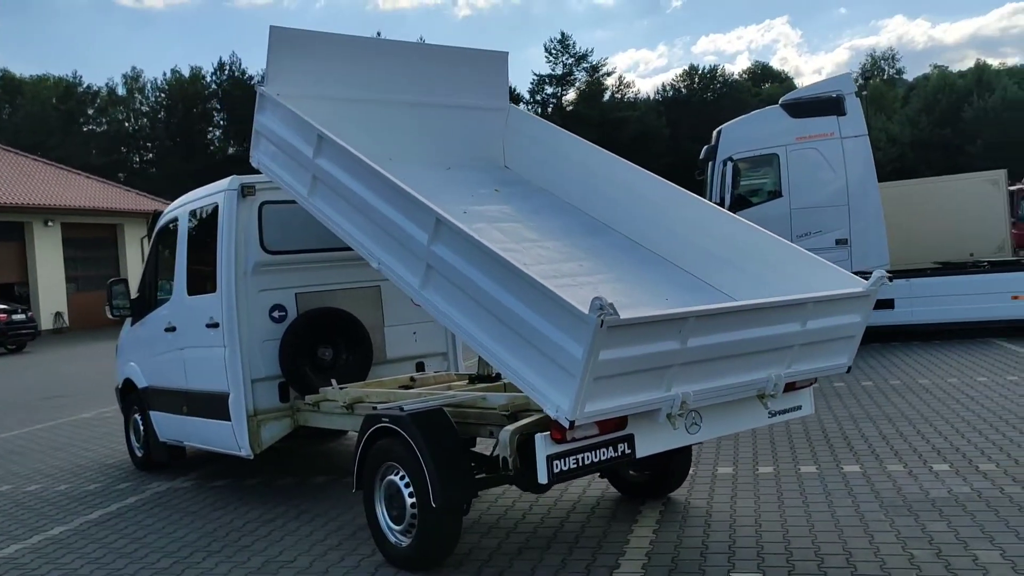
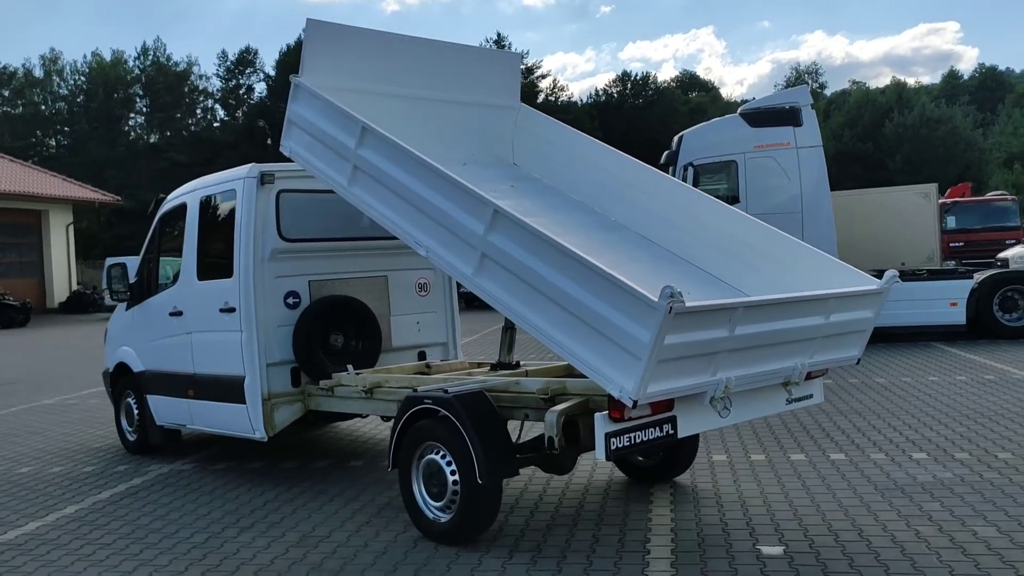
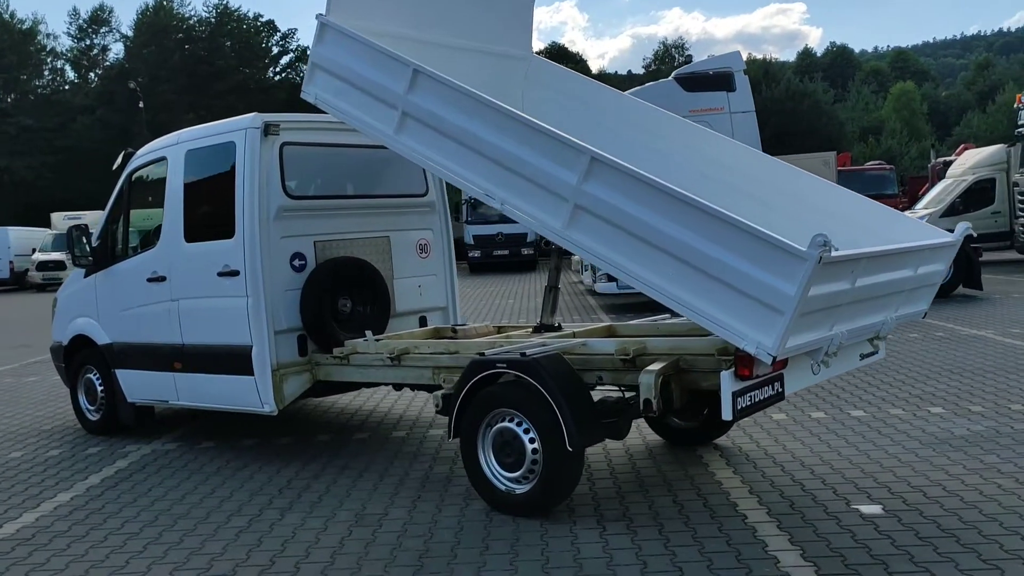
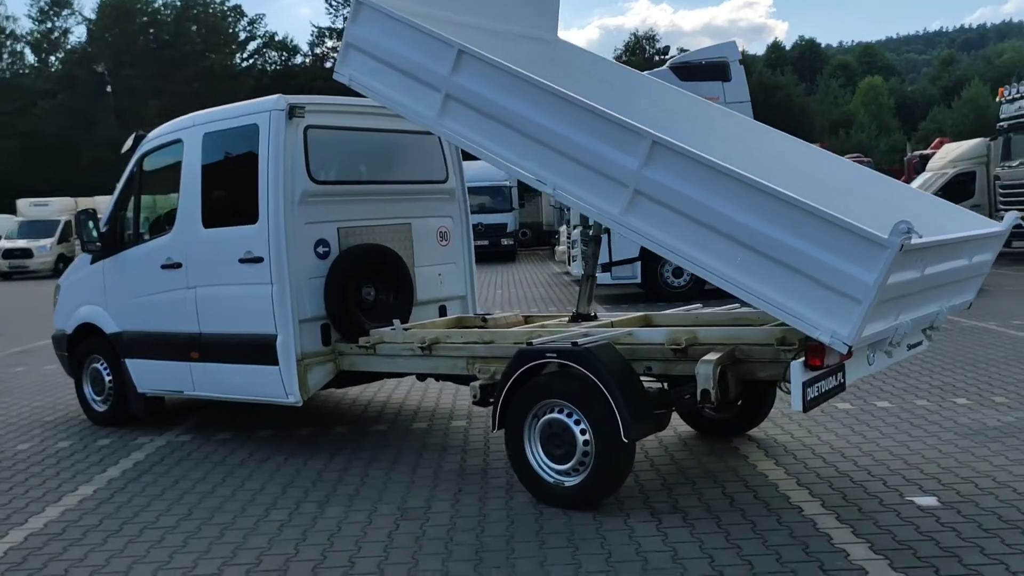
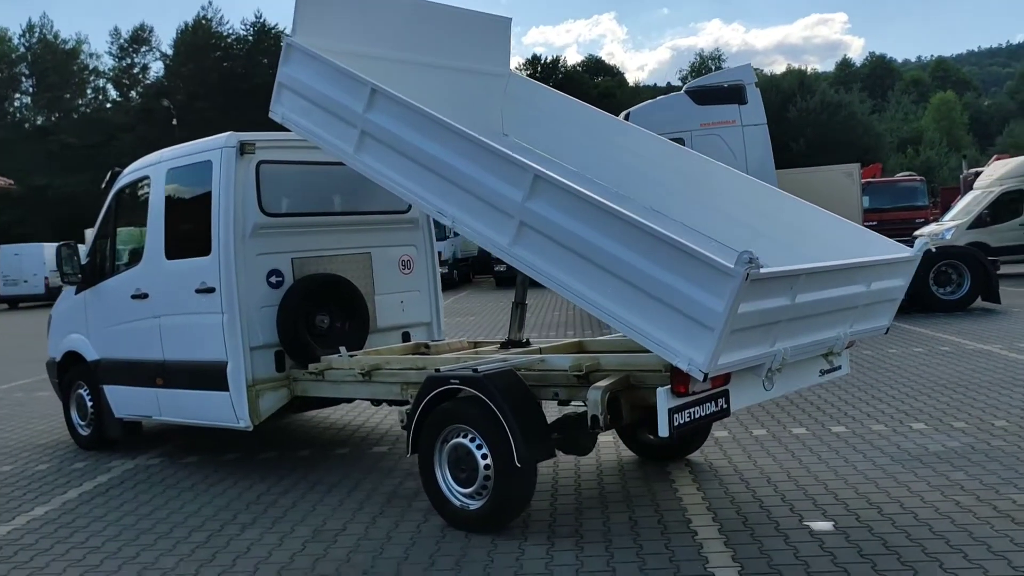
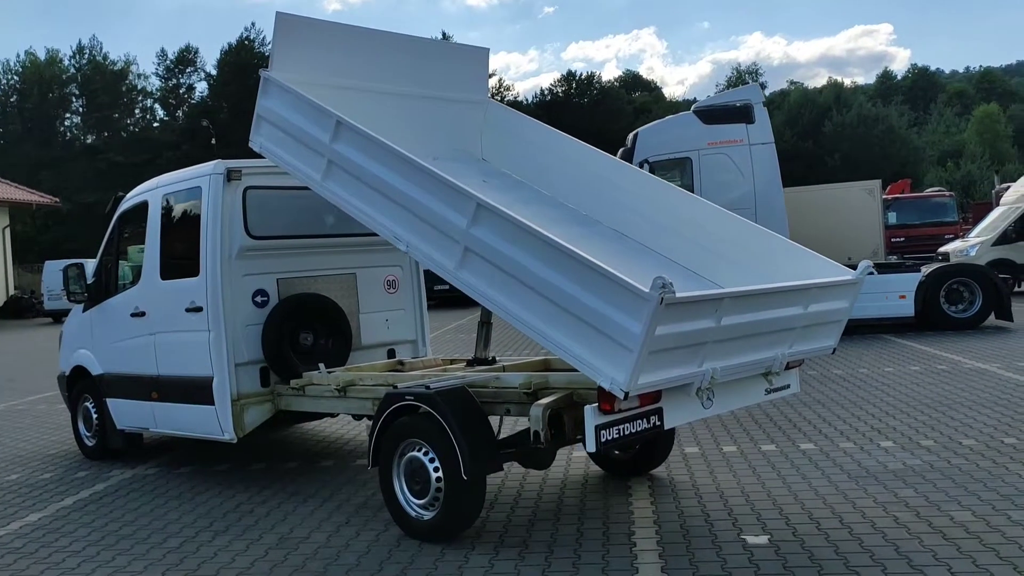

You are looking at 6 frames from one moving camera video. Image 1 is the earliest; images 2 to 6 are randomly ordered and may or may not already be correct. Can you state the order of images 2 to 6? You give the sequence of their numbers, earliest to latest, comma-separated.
2, 6, 5, 3, 4
